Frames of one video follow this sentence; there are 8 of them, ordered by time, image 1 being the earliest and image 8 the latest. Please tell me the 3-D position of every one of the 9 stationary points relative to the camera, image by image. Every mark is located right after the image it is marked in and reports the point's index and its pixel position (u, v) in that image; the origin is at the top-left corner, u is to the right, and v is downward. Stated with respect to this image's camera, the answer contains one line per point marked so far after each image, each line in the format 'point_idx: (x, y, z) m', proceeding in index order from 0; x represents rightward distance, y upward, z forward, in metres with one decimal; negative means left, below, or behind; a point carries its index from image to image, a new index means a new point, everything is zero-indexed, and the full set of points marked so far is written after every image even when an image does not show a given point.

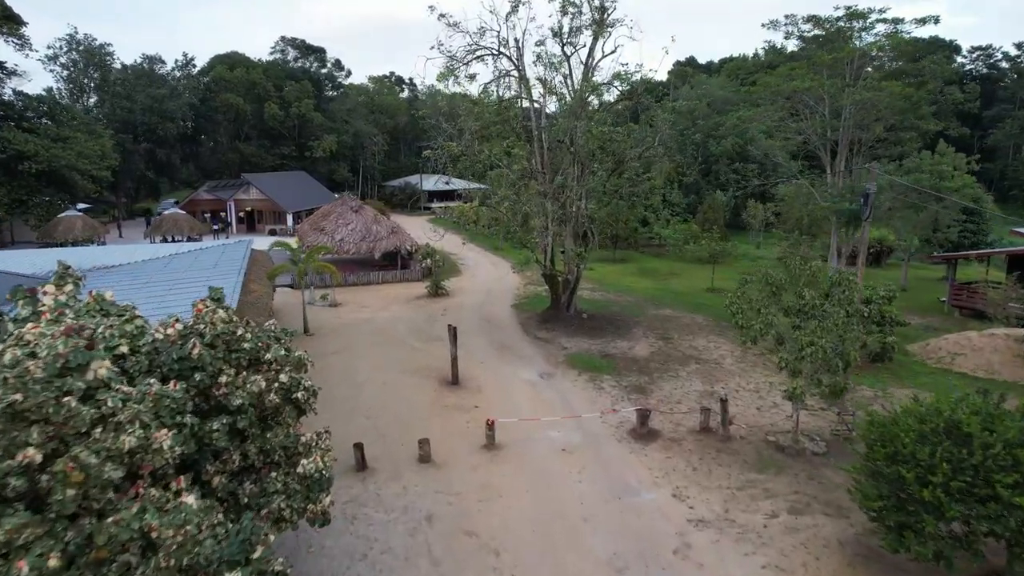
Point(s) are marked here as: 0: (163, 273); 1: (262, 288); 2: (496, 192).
0: (-8.3, +0.3, +16.3) m
1: (-6.2, 0.0, +17.2) m
2: (-0.5, +2.7, +19.3) m
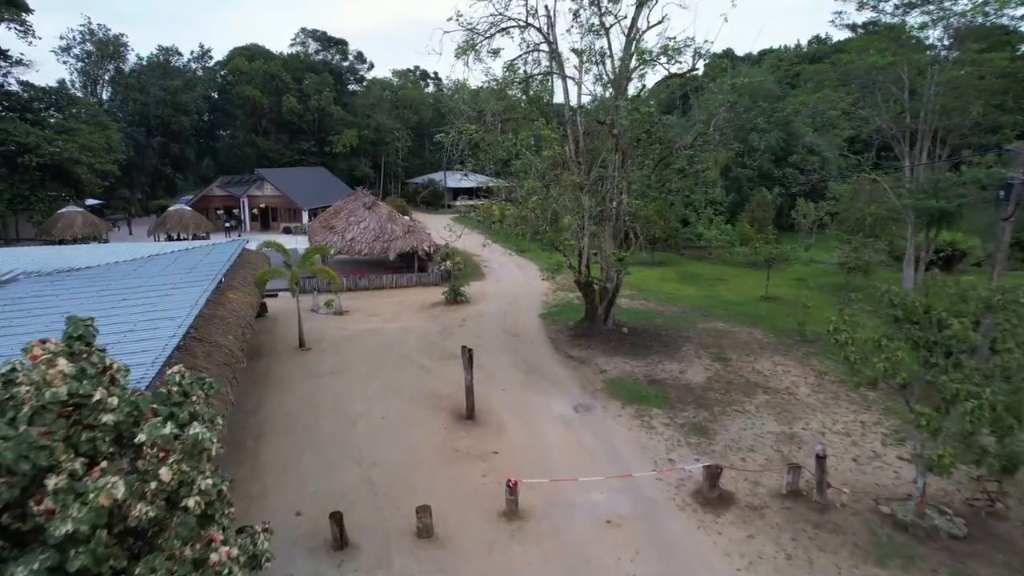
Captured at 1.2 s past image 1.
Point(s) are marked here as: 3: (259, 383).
0: (-7.7, +0.1, +13.8) m
1: (-5.6, -0.1, +14.6) m
2: (+0.2, +2.4, +16.4) m
3: (-5.3, -2.0, +14.4) m
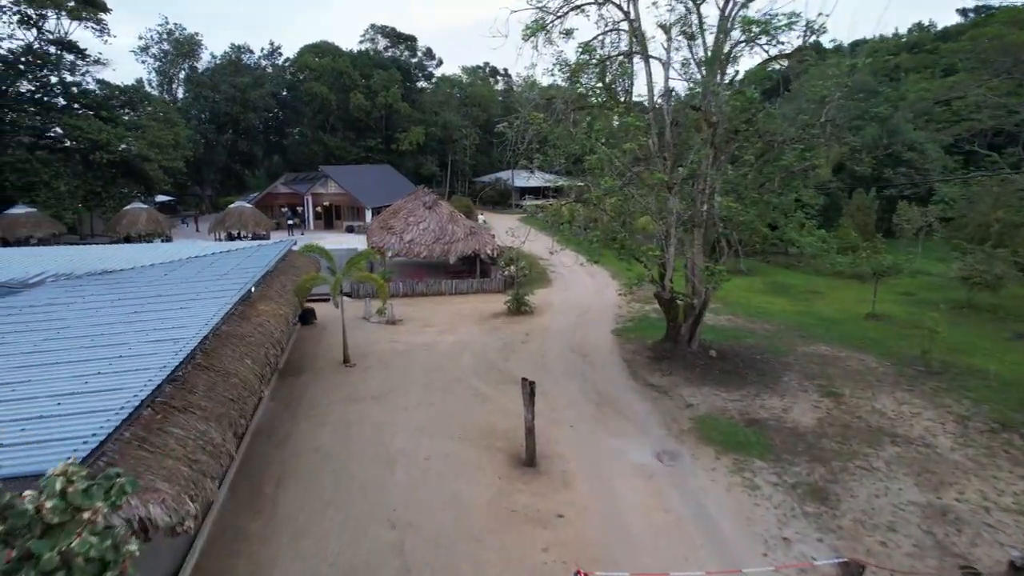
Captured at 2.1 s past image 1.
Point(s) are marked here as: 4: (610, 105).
0: (-6.5, 0.0, +12.4) m
1: (-4.3, -0.3, +13.0) m
2: (+1.7, +2.1, +14.2) m
3: (-4.1, -2.2, +12.8) m
4: (+2.2, +4.1, +15.2) m
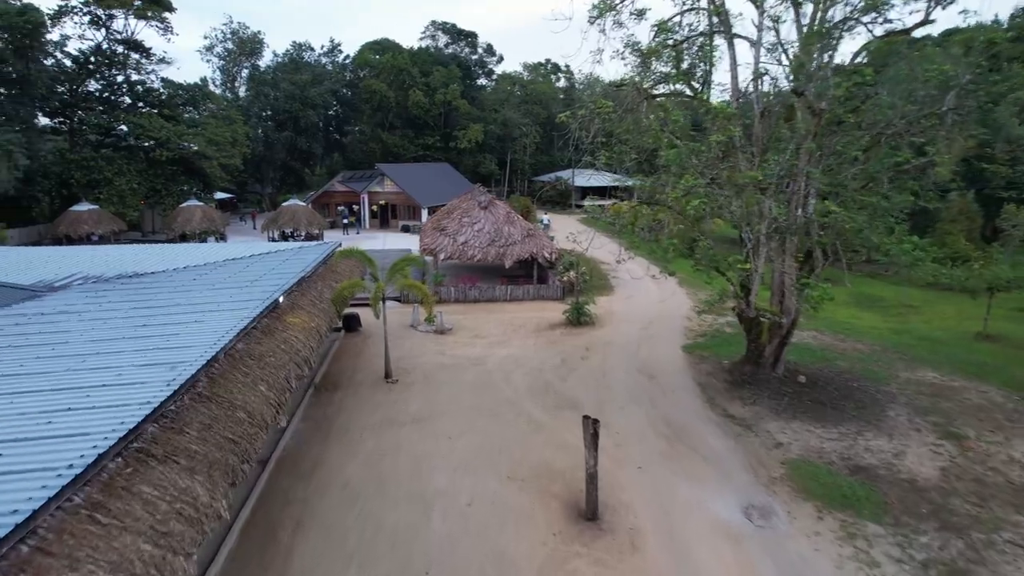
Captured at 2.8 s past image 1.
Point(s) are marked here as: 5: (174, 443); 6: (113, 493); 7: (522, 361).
0: (-5.5, -0.2, +11.2) m
1: (-3.4, -0.5, +11.7) m
2: (+2.8, +1.9, +12.4) m
3: (-3.1, -2.4, +11.5) m
4: (+3.4, +3.8, +13.4) m
5: (-3.0, -1.4, +6.1) m
6: (-2.9, -1.5, +5.0) m
7: (+0.2, -1.6, +15.4) m
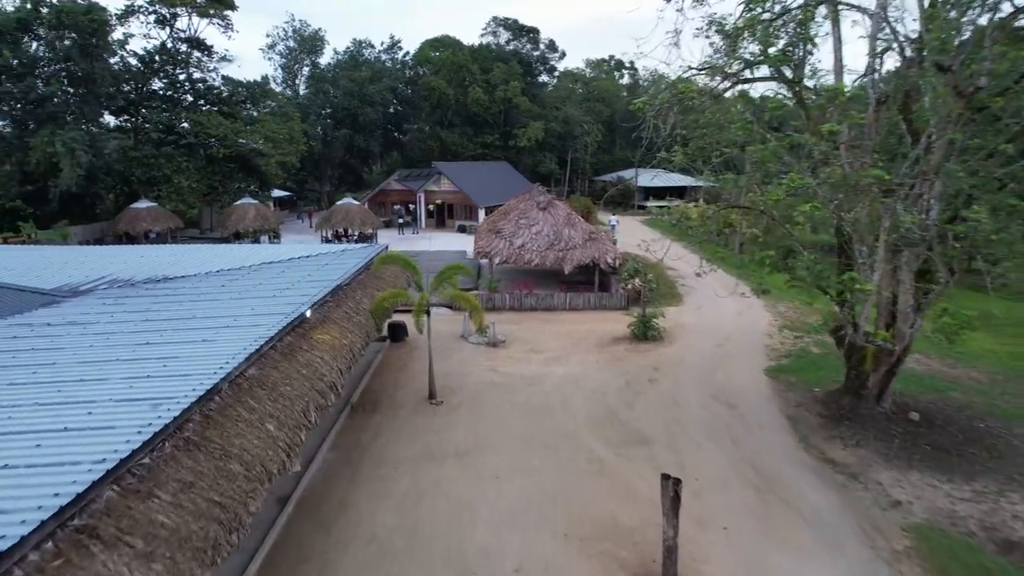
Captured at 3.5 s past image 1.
0: (-4.7, -0.3, +10.1) m
1: (-2.5, -0.6, +10.3) m
2: (+3.8, +1.6, +10.5) m
3: (-2.3, -2.5, +10.1) m
4: (+4.5, +3.5, +11.4) m
5: (-2.6, -1.5, +4.7) m
6: (-2.6, -1.7, +3.7) m
7: (+1.4, -1.9, +13.7) m
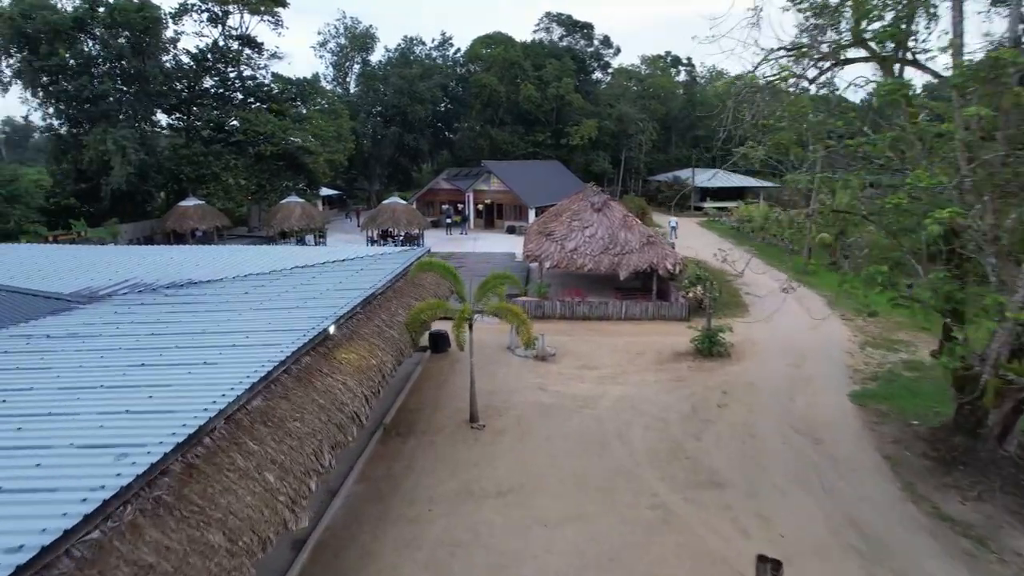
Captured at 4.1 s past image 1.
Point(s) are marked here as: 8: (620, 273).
0: (-4.0, -0.4, +9.0) m
1: (-1.8, -0.8, +9.1) m
2: (+4.5, +1.3, +8.8) m
3: (-1.6, -2.7, +8.9) m
4: (+5.3, +3.2, +9.7) m
5: (-2.3, -1.7, +3.5) m
6: (-2.4, -1.8, +2.5) m
7: (+2.3, -2.1, +12.2) m
8: (+3.1, +0.4, +19.7) m
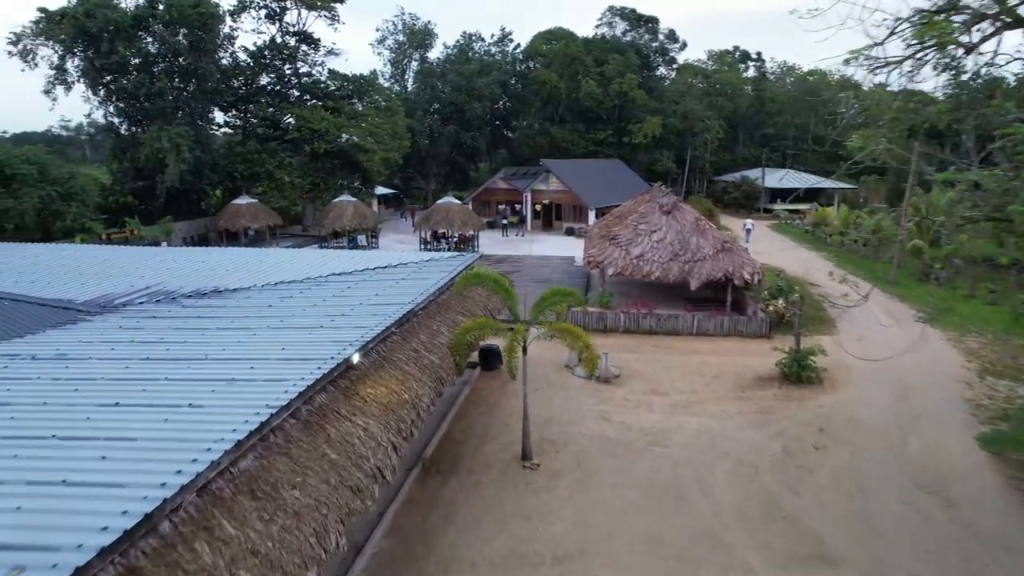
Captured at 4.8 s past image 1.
0: (-3.3, -0.6, +7.7) m
1: (-1.1, -1.0, +7.6) m
2: (+5.2, +1.0, +6.8) m
3: (-1.0, -2.9, +7.4) m
4: (+6.0, +2.9, +7.7) m
5: (-2.1, -1.9, +2.1) m
6: (-2.3, -2.0, +1.1) m
7: (+3.2, -2.3, +10.4) m
8: (+4.6, +0.1, +17.8) m
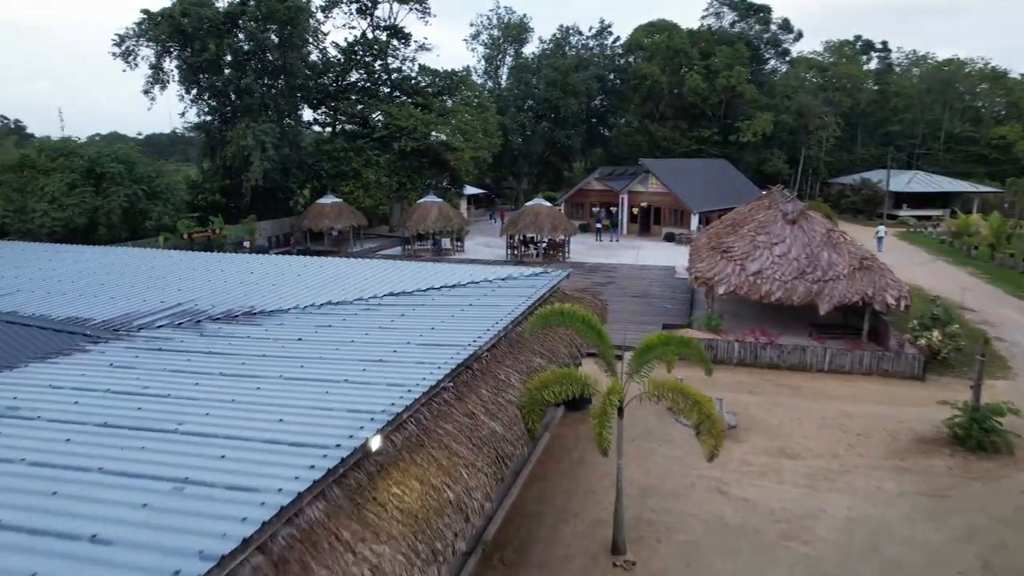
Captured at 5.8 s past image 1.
0: (-2.6, -0.9, +5.8) m
1: (-0.4, -1.4, +5.5) m
2: (+5.8, +0.5, +3.8) m
3: (-0.4, -3.3, +5.2) m
4: (+6.8, +2.3, +4.5) m
5: (-2.1, -2.2, +0.1) m
6: (-2.5, -2.4, -0.9) m
7: (+4.2, -2.8, +7.6) m
8: (+6.7, -0.4, +14.8) m
